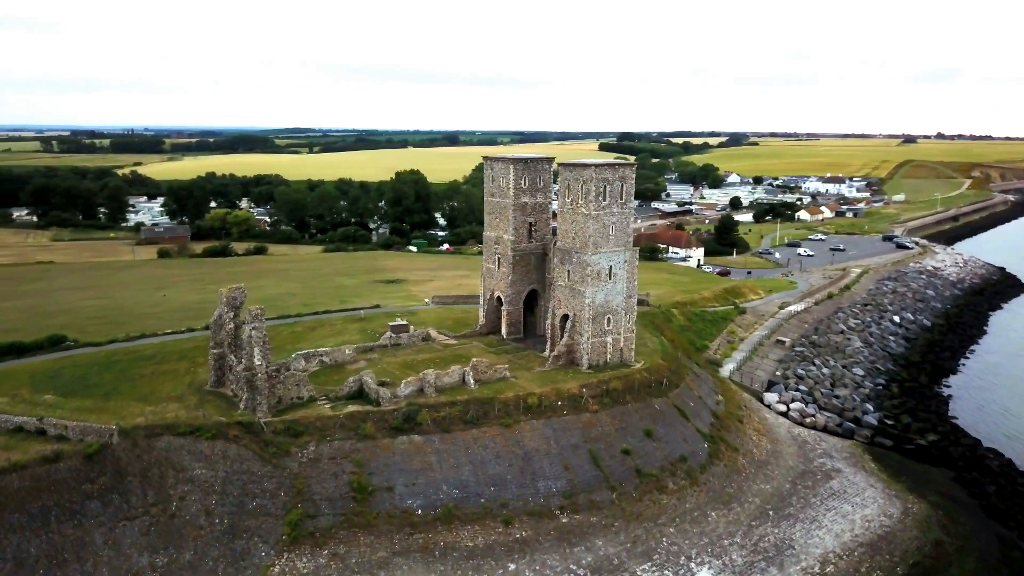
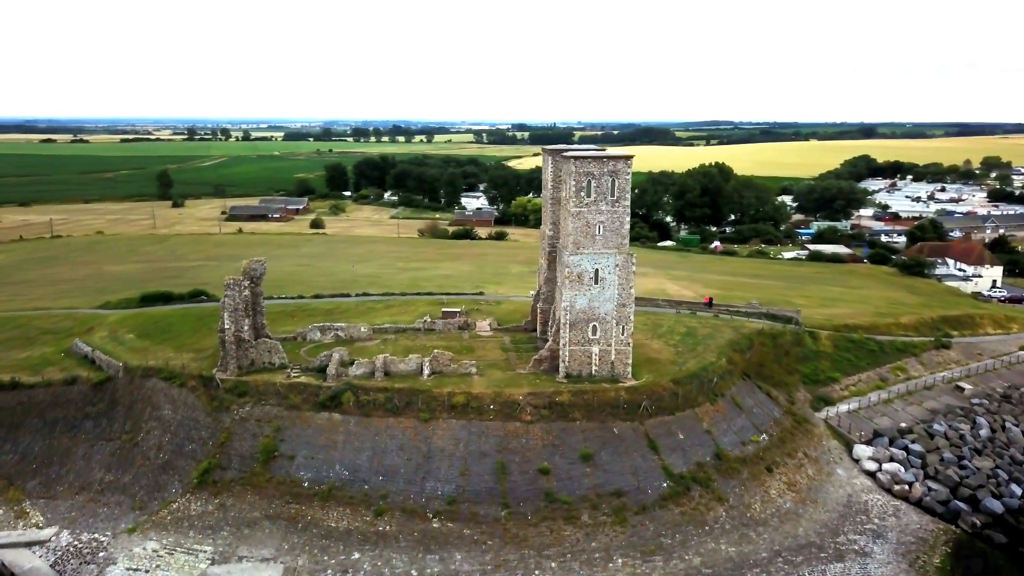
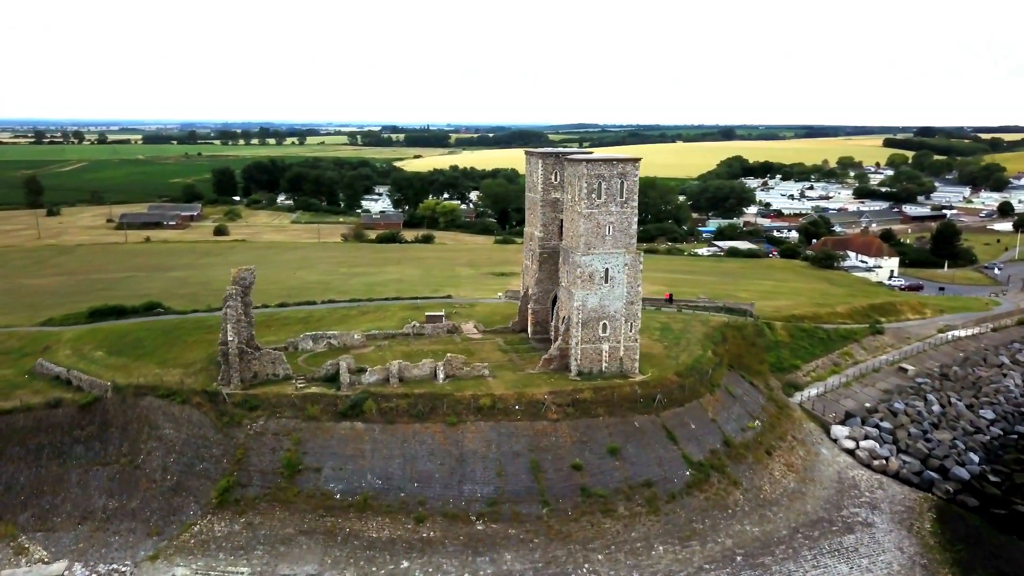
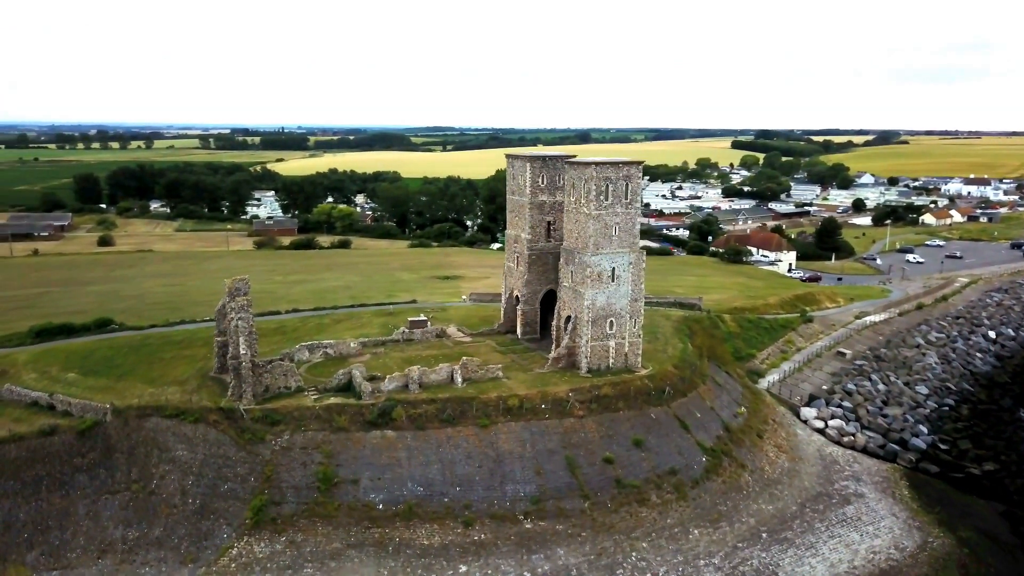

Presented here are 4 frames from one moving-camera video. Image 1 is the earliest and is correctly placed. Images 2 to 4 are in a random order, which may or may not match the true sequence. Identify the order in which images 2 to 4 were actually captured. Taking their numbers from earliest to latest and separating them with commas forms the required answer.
4, 3, 2
